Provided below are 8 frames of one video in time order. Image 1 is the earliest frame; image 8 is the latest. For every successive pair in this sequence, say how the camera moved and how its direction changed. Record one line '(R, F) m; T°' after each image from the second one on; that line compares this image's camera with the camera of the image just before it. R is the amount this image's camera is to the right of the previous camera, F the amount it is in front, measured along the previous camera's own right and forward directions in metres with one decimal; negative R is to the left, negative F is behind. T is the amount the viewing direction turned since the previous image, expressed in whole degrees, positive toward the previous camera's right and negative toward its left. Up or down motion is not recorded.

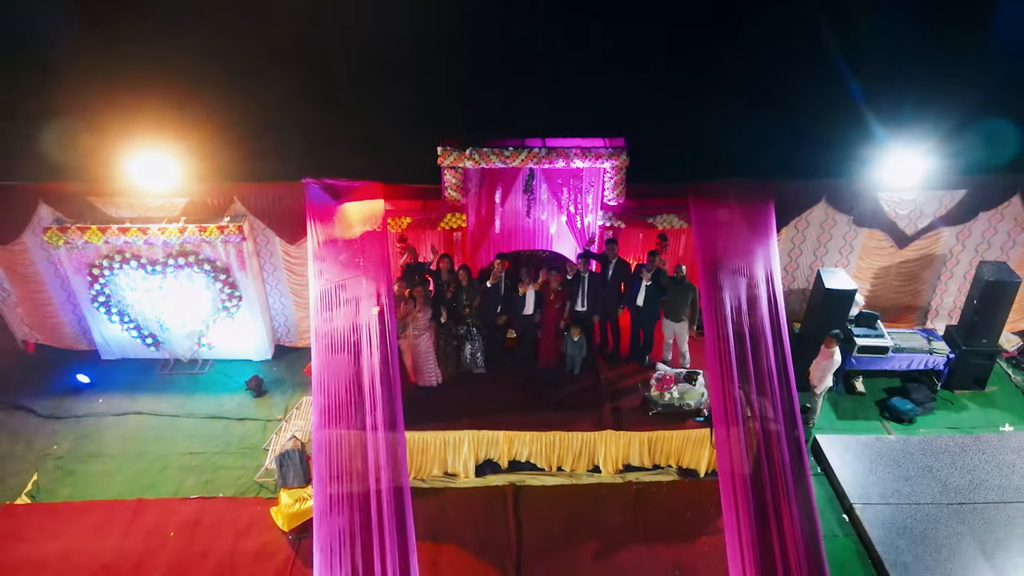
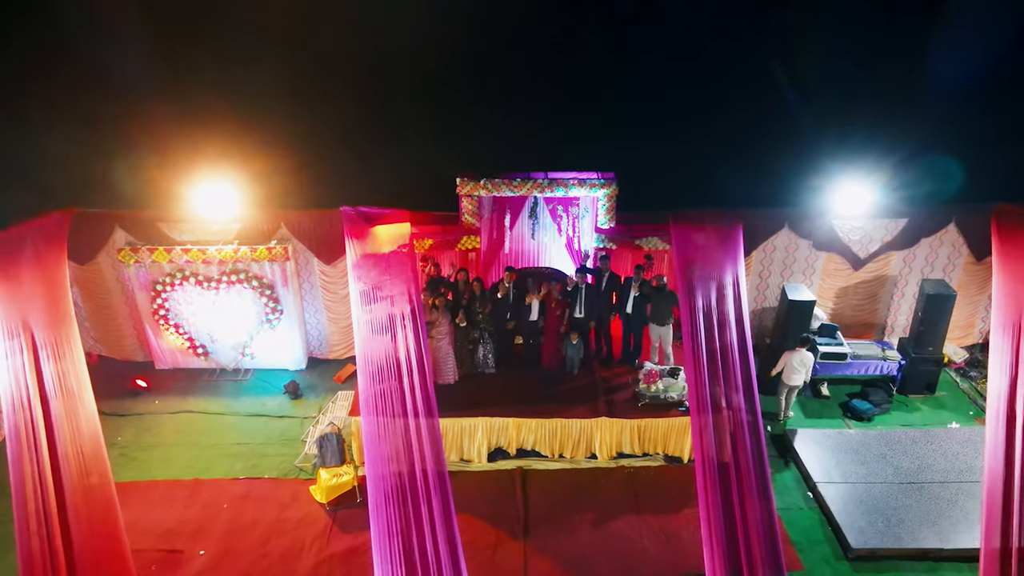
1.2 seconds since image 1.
(-0.1, -0.9) m; 0°
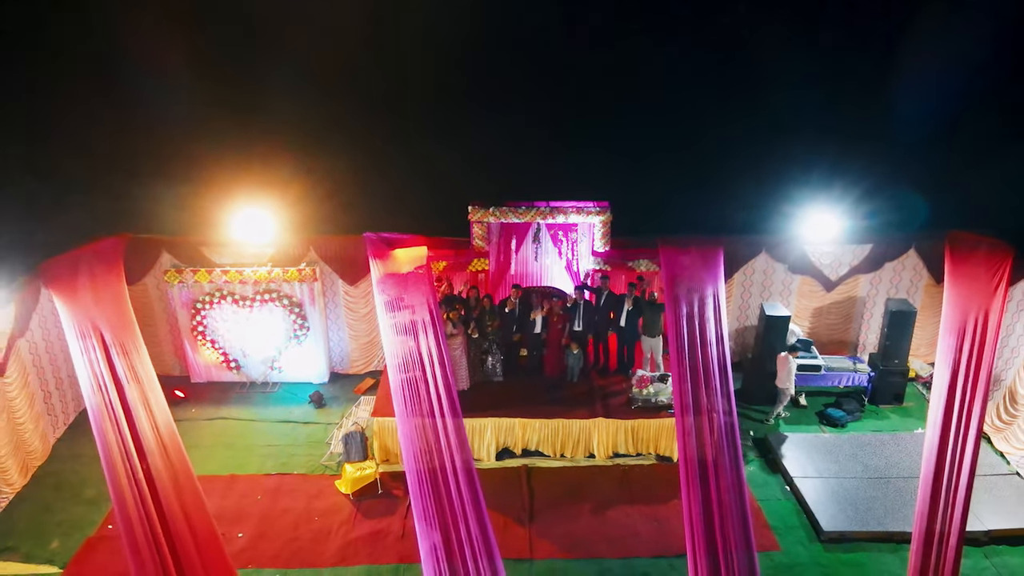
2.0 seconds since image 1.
(-0.1, -0.7) m; 0°
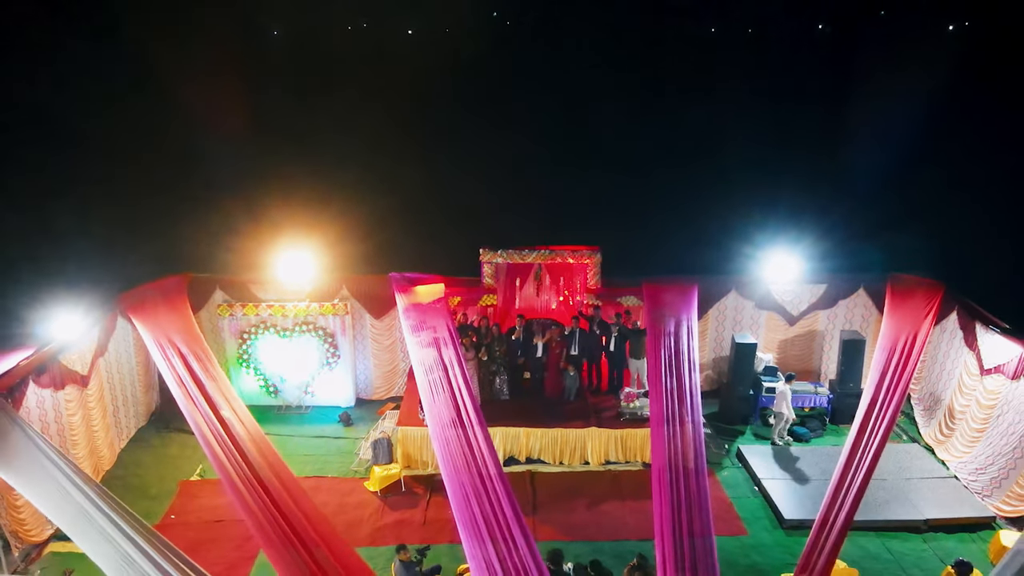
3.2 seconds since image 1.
(-0.1, -1.1) m; 0°
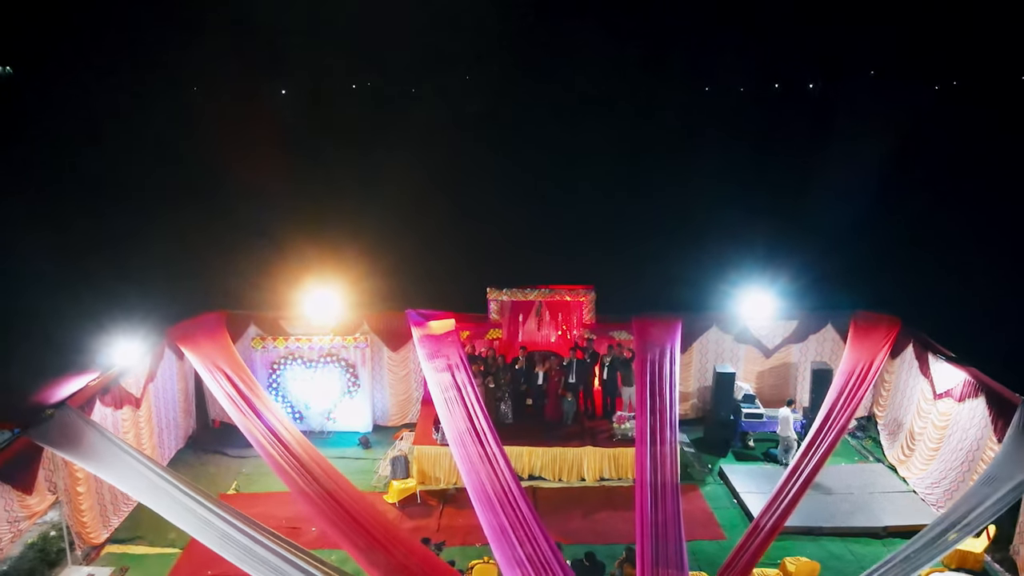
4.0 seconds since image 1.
(-0.1, -1.0) m; 0°
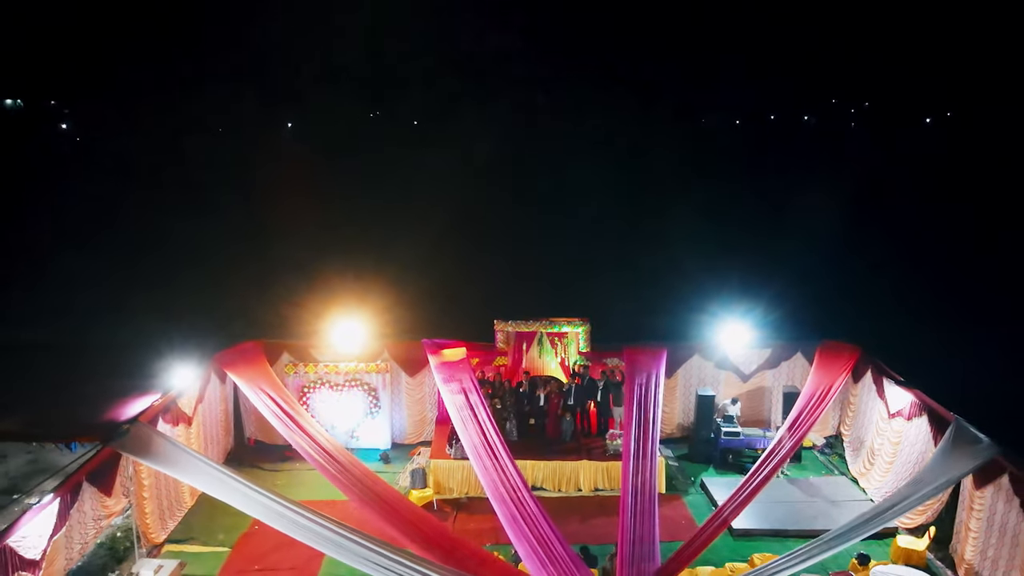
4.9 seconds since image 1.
(-0.1, -1.2) m; 0°
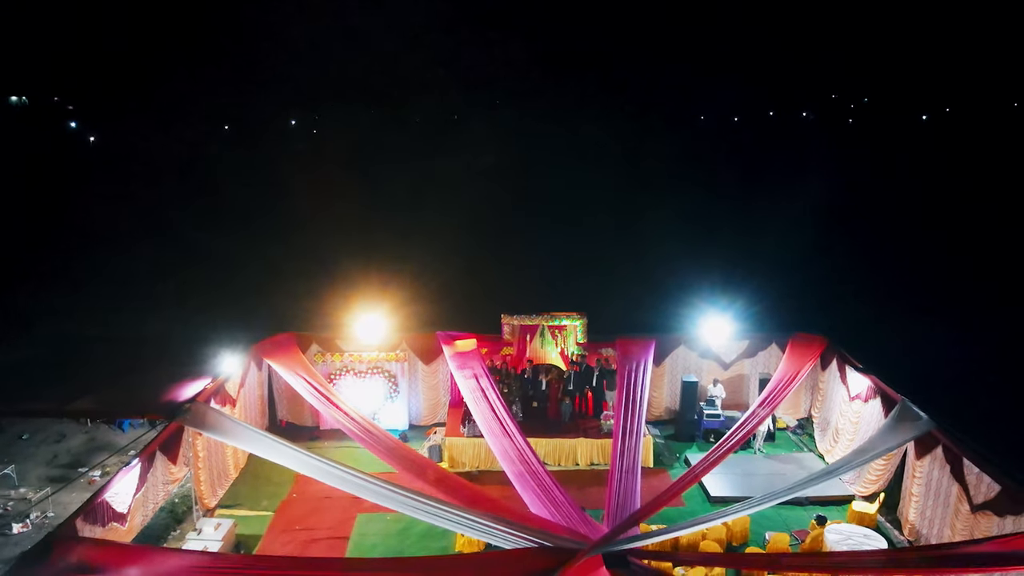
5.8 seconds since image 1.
(-0.1, -1.2) m; 0°
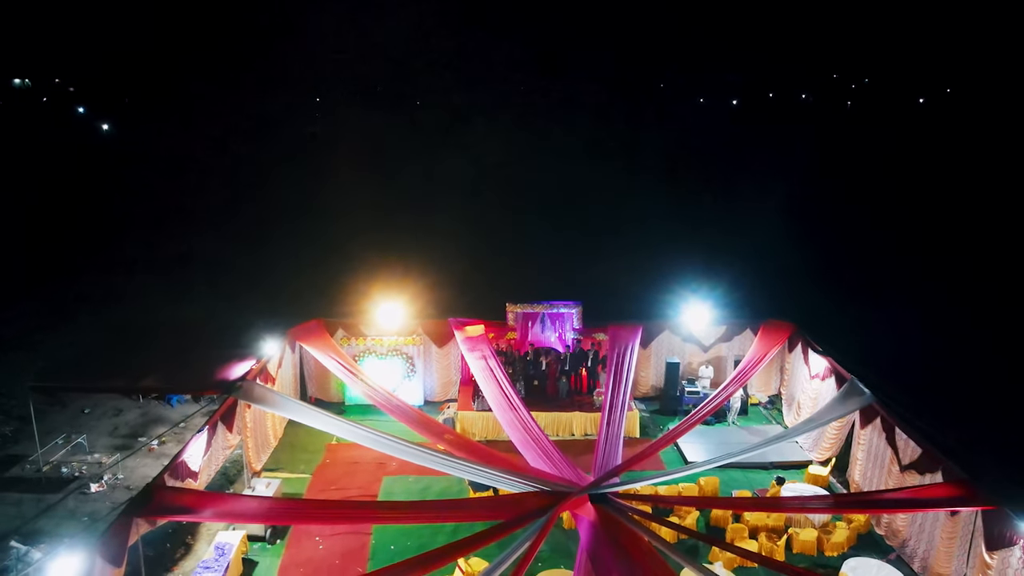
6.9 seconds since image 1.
(-0.1, -1.5) m; 0°
